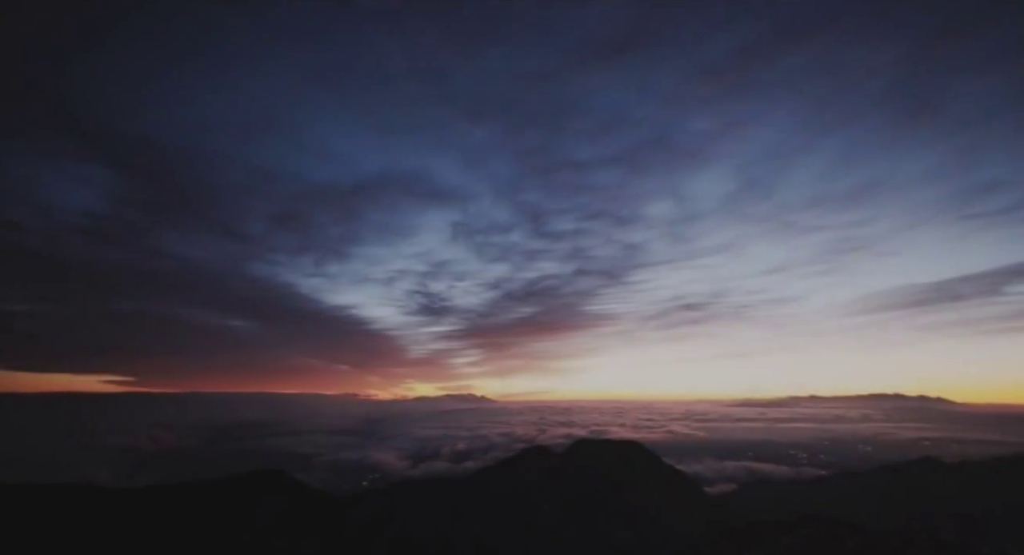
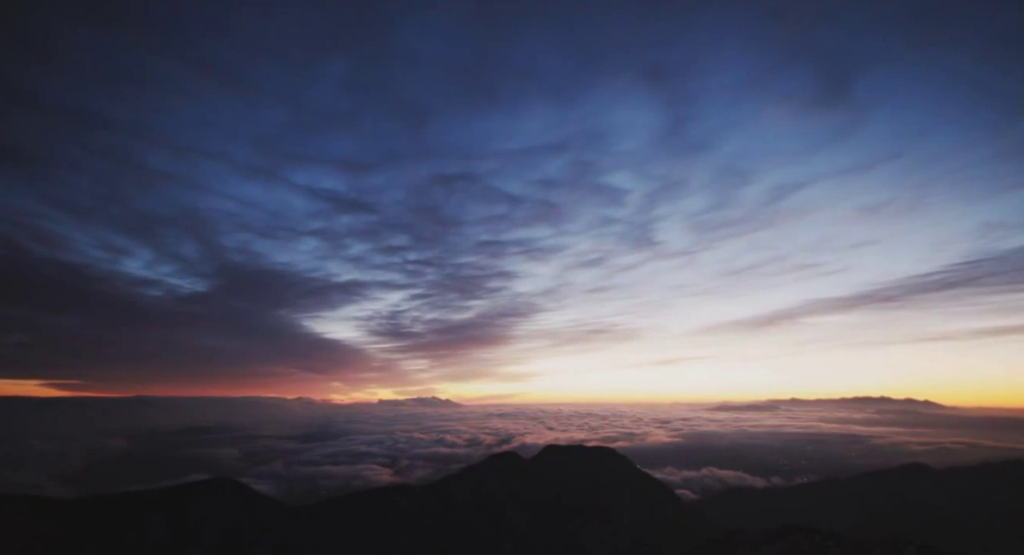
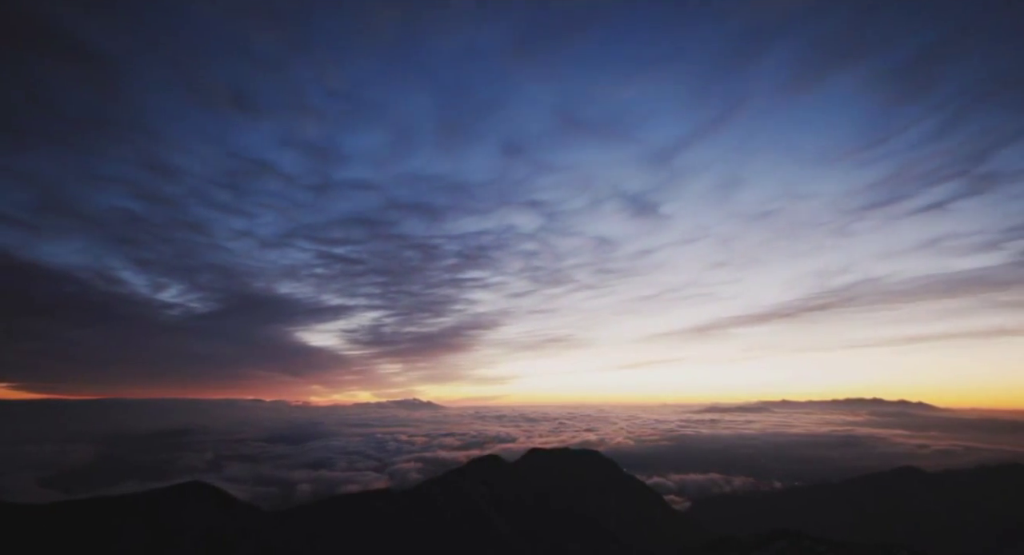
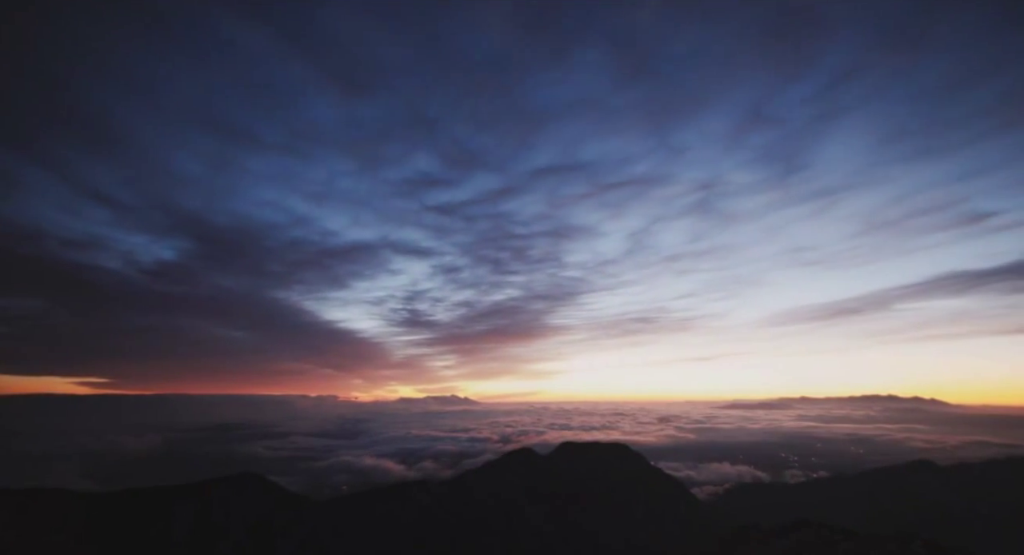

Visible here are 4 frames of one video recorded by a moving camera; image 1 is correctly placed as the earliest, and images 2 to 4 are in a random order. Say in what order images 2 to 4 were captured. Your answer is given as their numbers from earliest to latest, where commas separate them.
4, 2, 3
